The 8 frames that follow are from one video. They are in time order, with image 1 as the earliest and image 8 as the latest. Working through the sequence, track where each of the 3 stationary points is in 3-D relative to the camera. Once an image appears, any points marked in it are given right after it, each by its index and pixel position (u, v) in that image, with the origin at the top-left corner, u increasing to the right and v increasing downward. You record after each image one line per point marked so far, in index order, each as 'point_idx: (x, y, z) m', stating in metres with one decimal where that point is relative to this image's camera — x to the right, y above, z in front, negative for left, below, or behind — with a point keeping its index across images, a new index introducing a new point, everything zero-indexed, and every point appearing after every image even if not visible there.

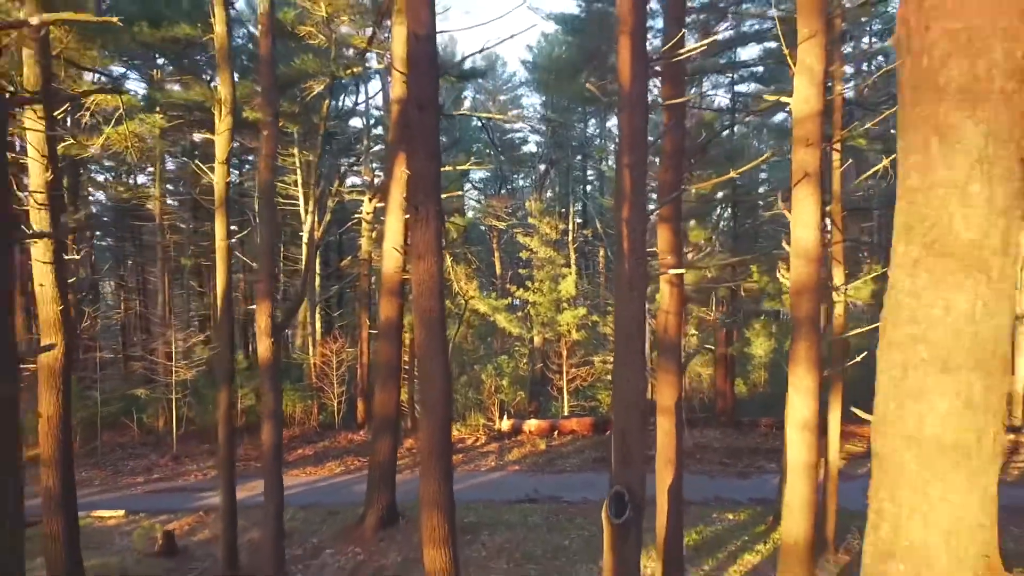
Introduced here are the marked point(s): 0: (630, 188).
0: (+1.0, +0.9, +6.0) m
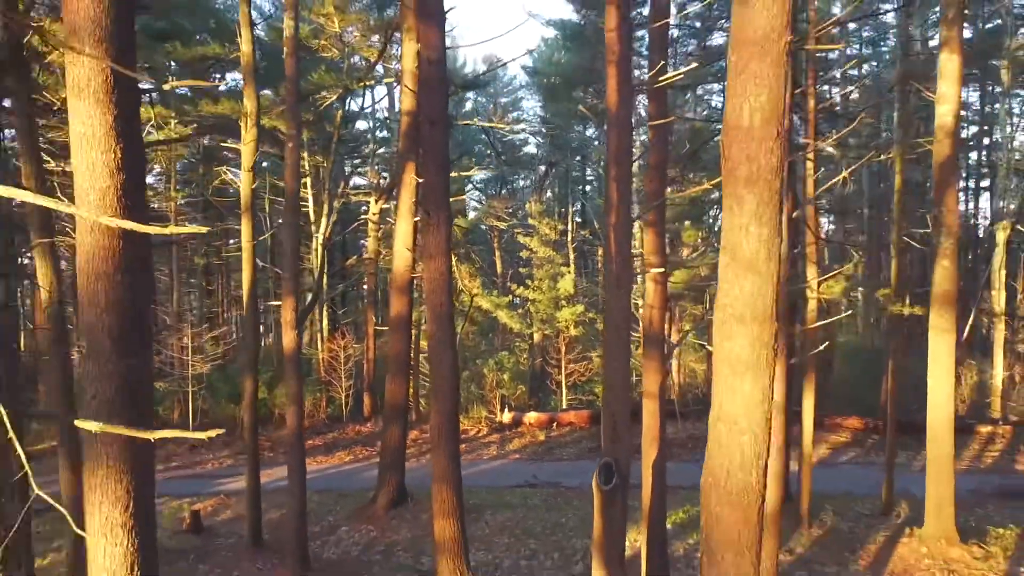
0: (+1.0, +0.9, +6.8) m
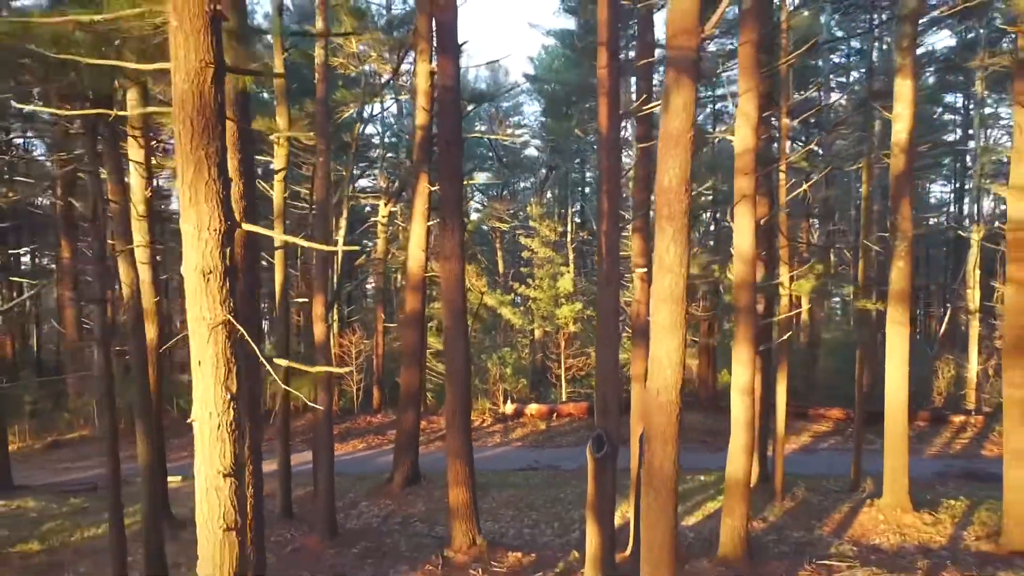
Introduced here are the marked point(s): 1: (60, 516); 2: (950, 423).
0: (+1.1, +0.9, +8.0) m
1: (-7.9, -3.9, +12.2) m
2: (+11.8, -3.6, +18.7) m
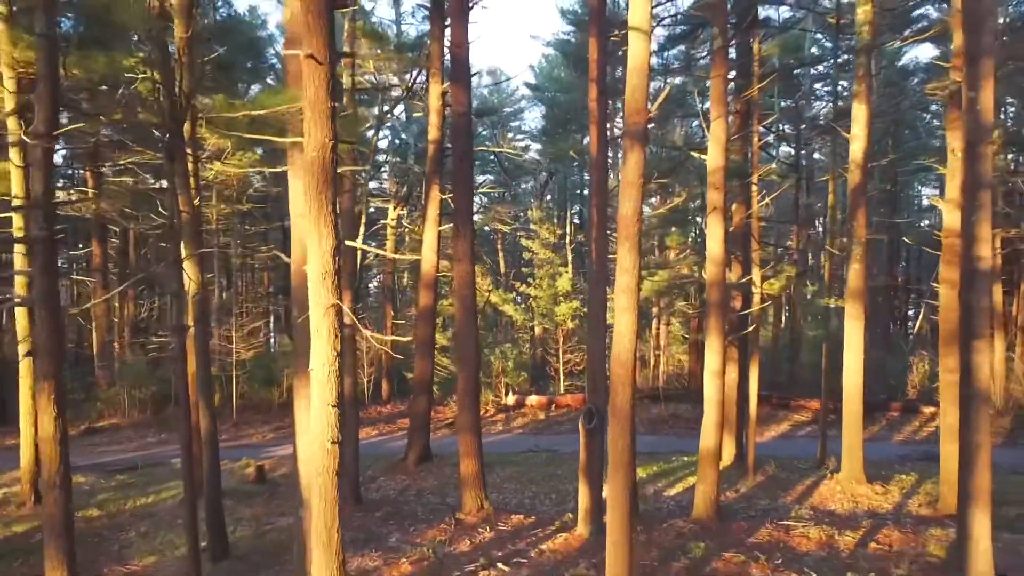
0: (+1.2, +1.0, +9.4) m
1: (-7.8, -3.9, +13.6) m
2: (+11.8, -3.6, +20.1) m
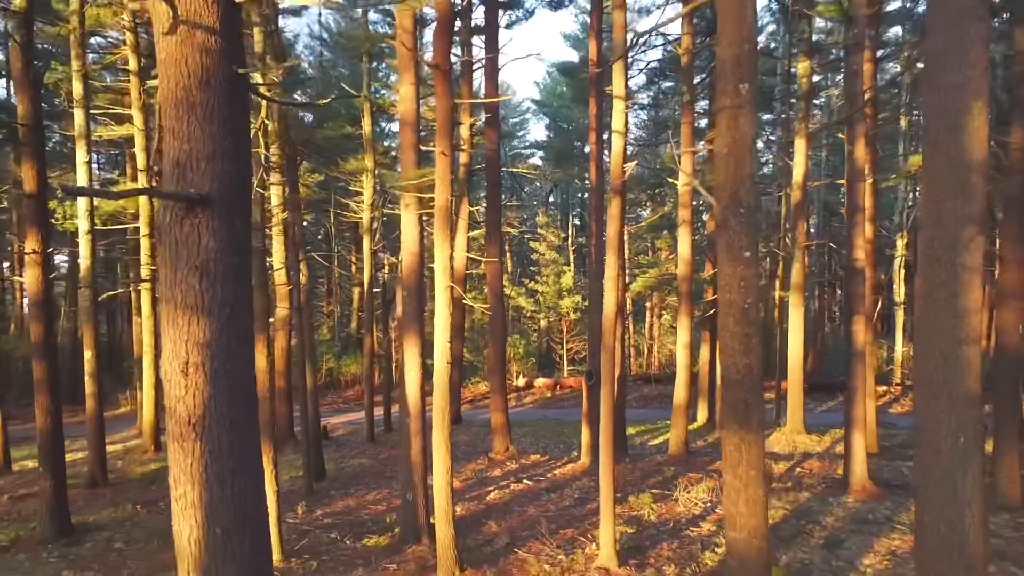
0: (+1.5, +1.1, +12.8) m
1: (-7.4, -3.8, +16.9) m
2: (+12.2, -3.5, +23.5) m
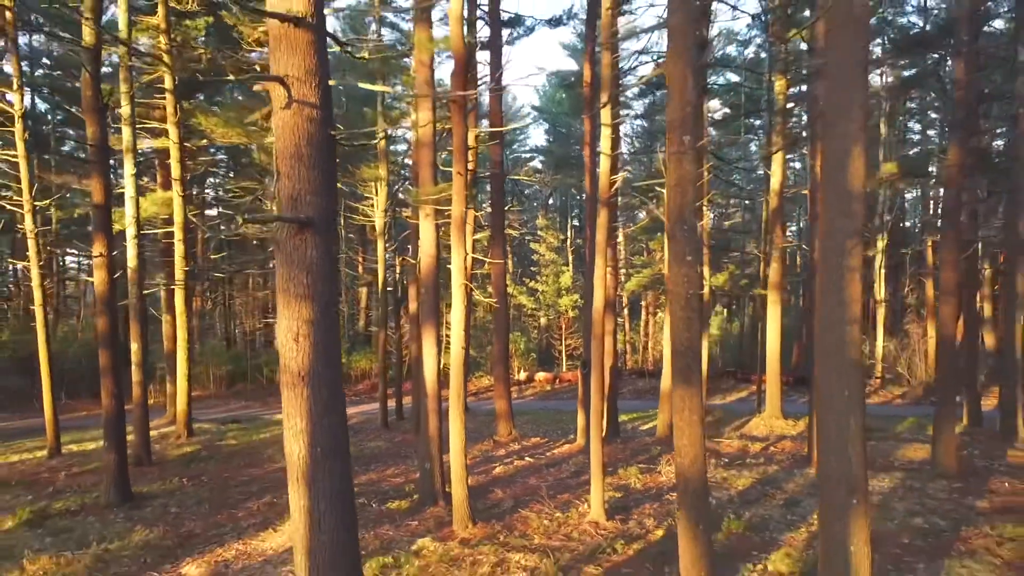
0: (+1.6, +1.1, +14.2) m
1: (-7.4, -3.8, +18.4) m
2: (+12.3, -3.4, +24.9) m
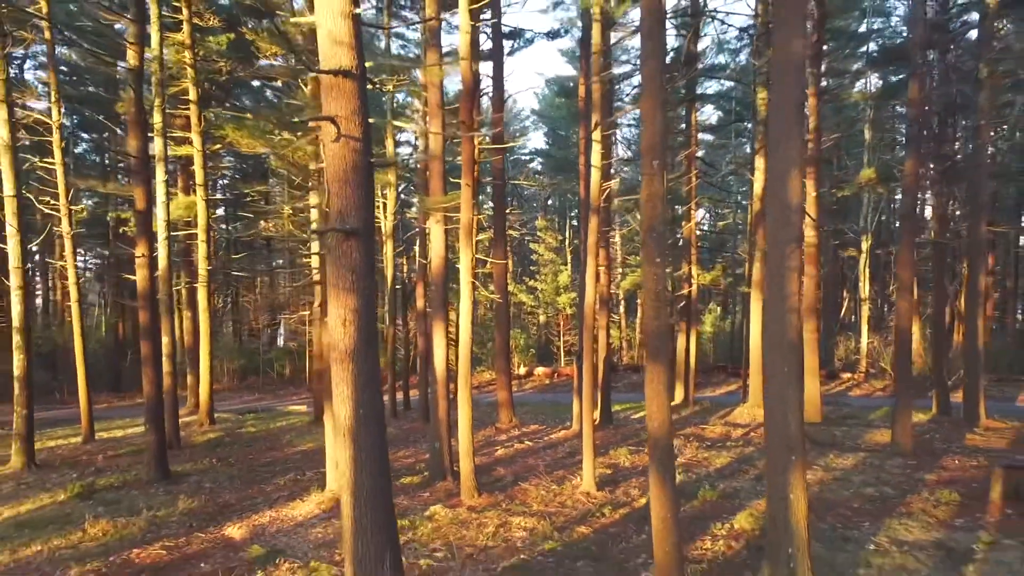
0: (+1.6, +1.2, +15.4) m
1: (-7.4, -3.7, +19.6) m
2: (+12.3, -3.4, +26.1) m
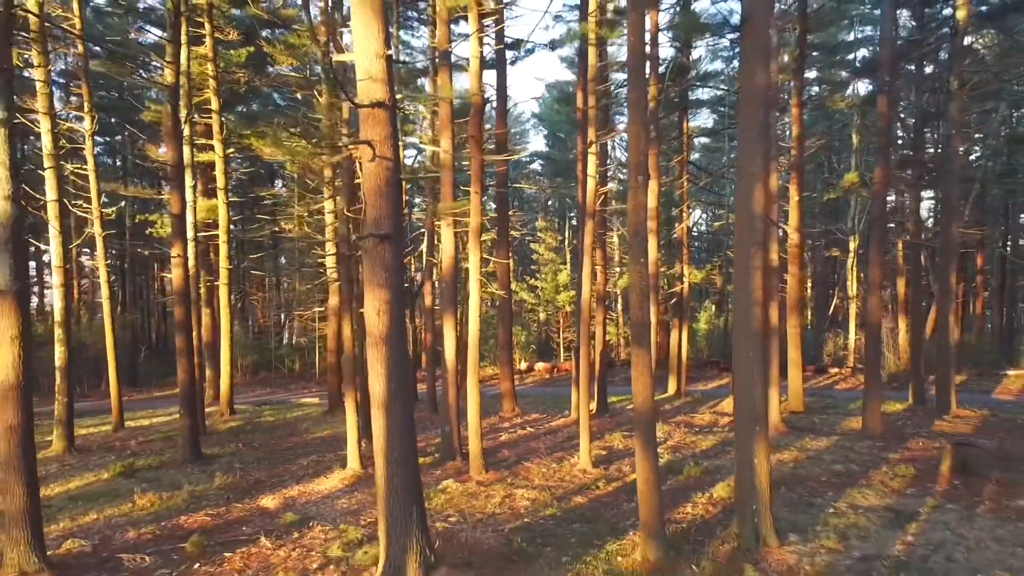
0: (+1.7, +1.2, +16.6) m
1: (-7.3, -3.6, +20.7) m
2: (+12.3, -3.3, +27.3) m
